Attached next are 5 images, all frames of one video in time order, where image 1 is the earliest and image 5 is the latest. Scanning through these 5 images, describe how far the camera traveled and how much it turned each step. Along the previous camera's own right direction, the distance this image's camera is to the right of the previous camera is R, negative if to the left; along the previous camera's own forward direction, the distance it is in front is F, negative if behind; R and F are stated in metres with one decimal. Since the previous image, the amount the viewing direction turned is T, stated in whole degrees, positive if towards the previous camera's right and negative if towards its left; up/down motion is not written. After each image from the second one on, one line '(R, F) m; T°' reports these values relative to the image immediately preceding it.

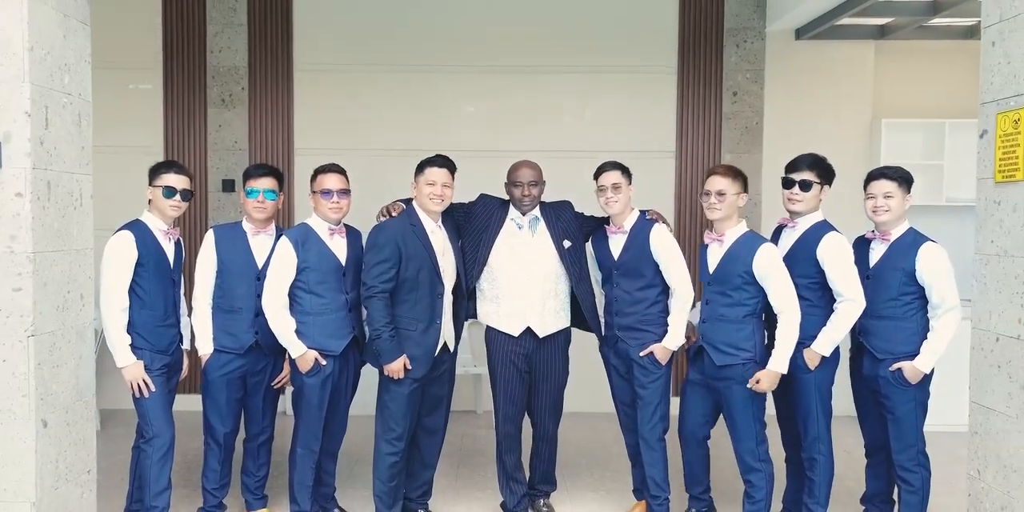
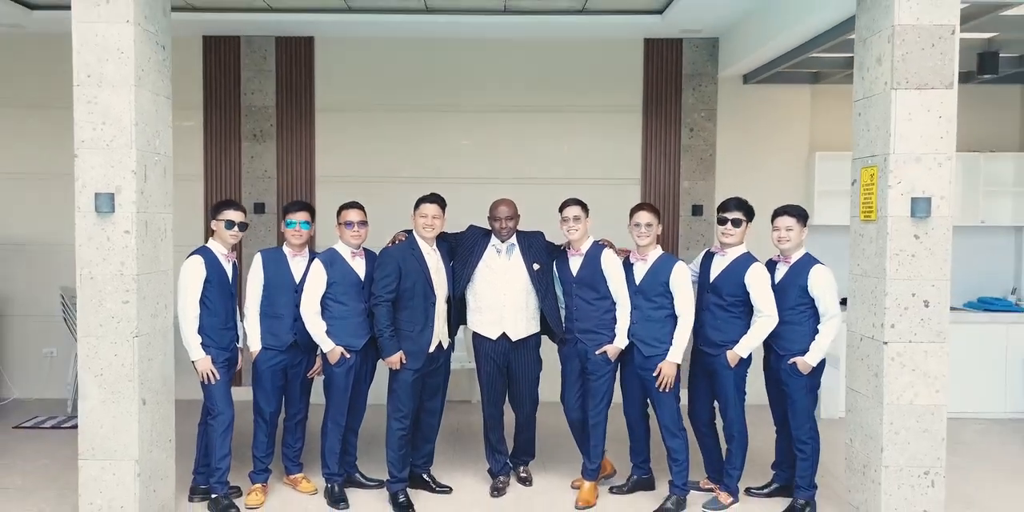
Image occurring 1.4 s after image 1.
(+0.1, -0.9) m; 0°
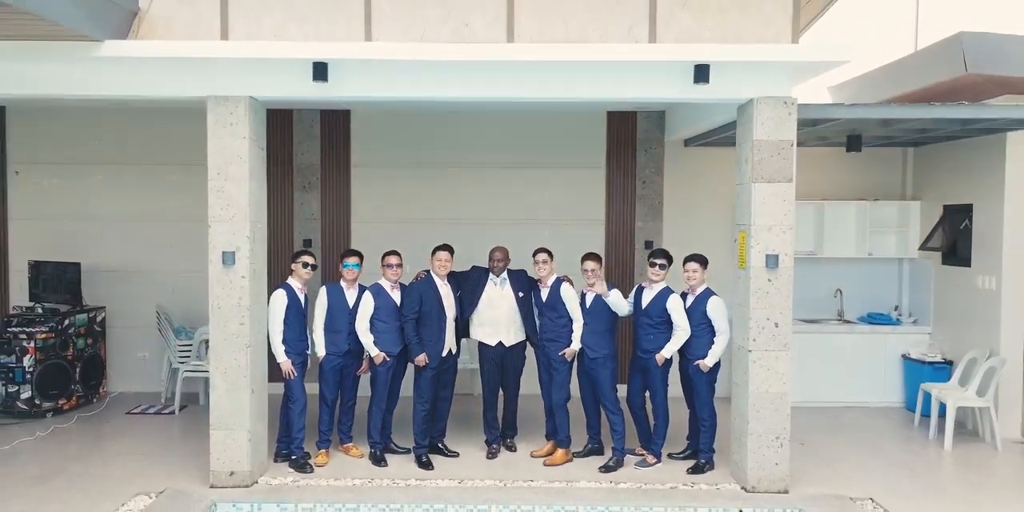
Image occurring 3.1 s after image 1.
(+0.1, -1.7) m; 0°
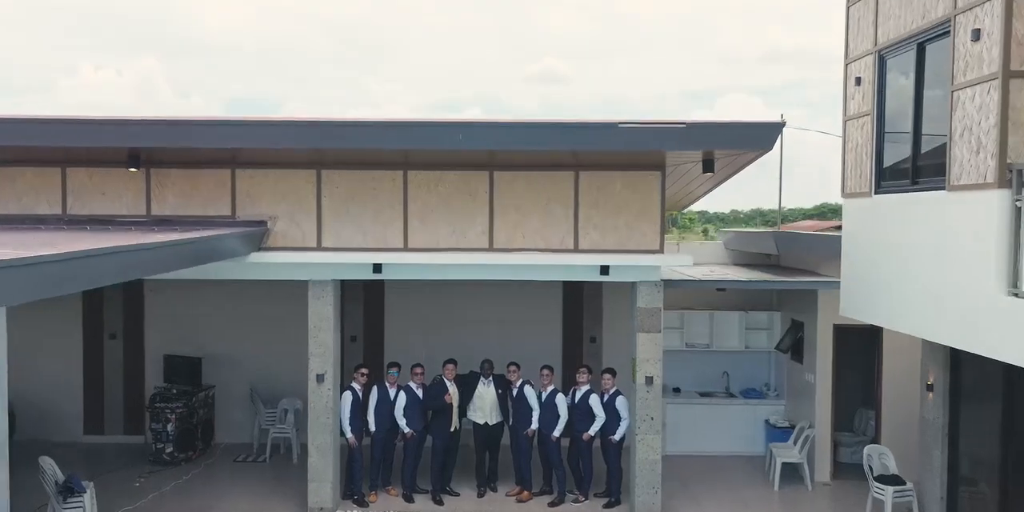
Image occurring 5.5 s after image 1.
(+0.2, -3.4) m; 0°
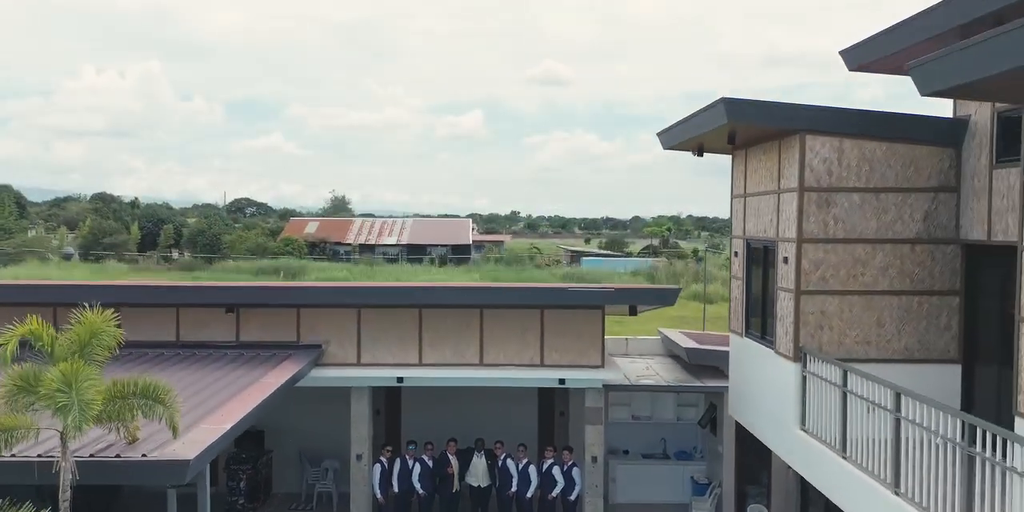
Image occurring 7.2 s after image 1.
(+0.2, -3.5) m; 0°
